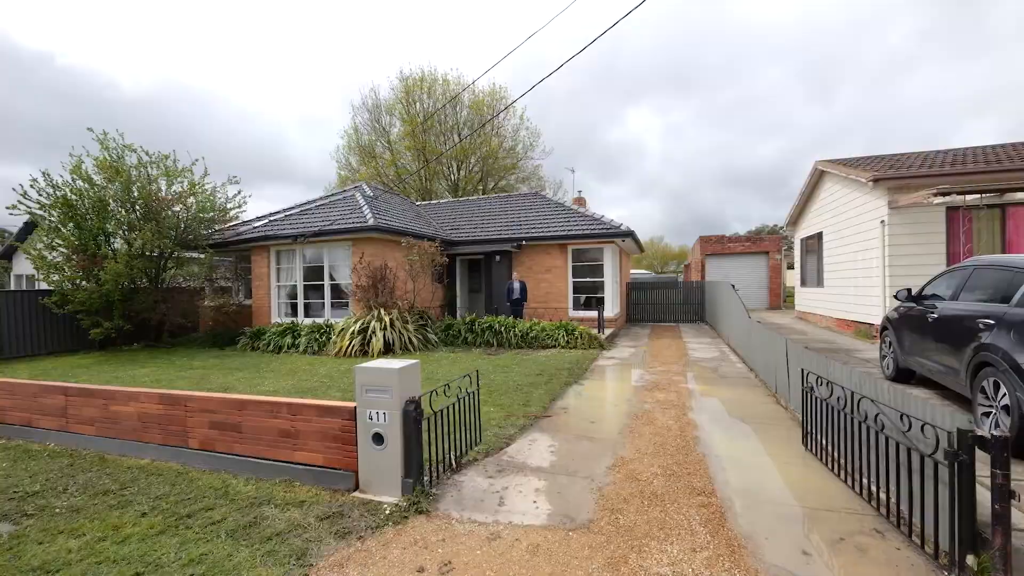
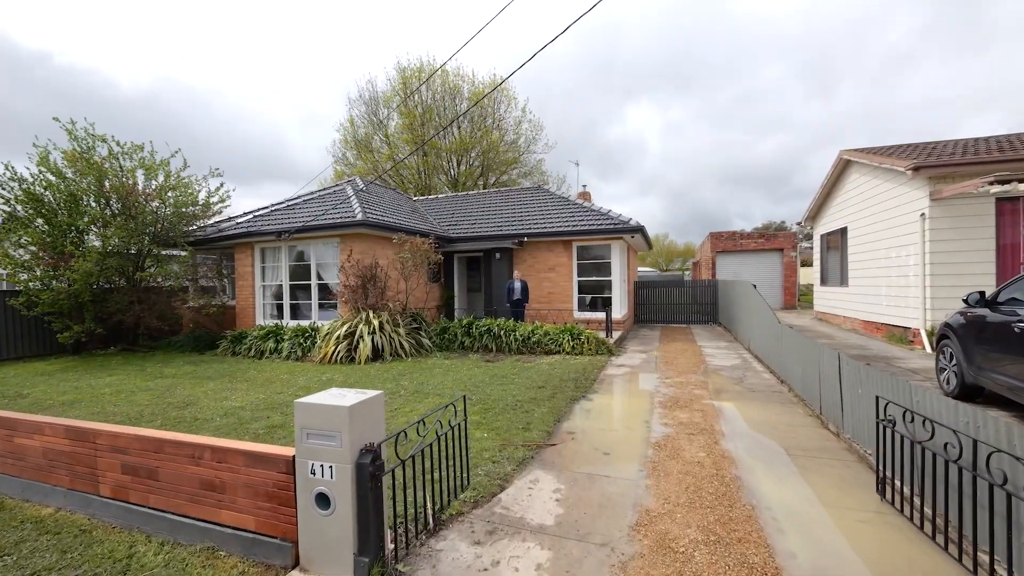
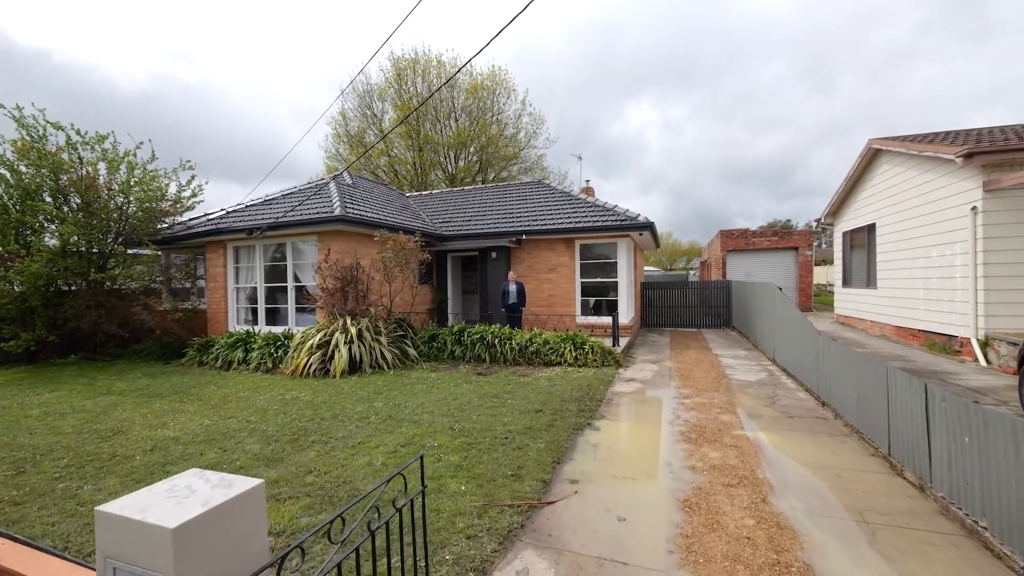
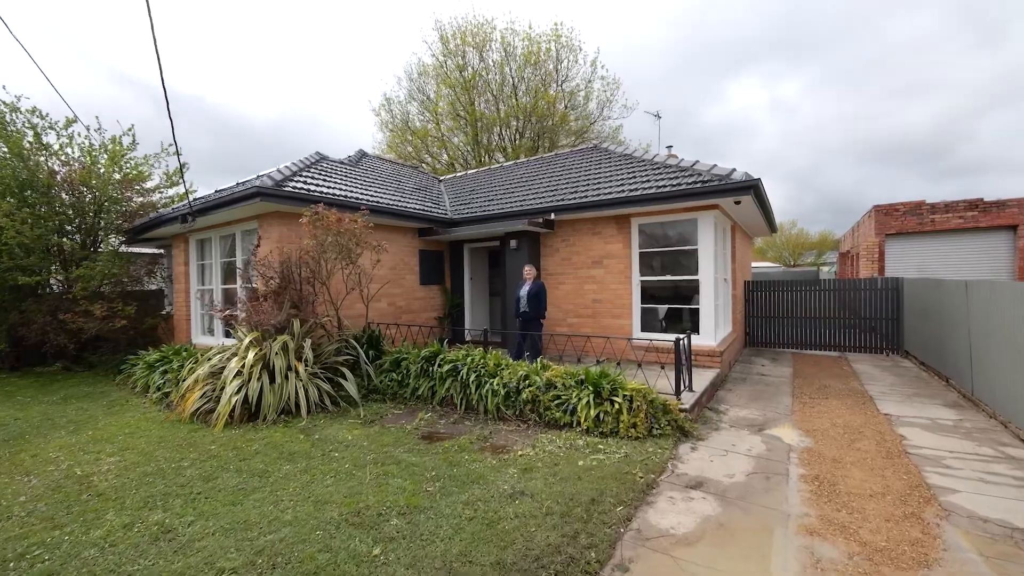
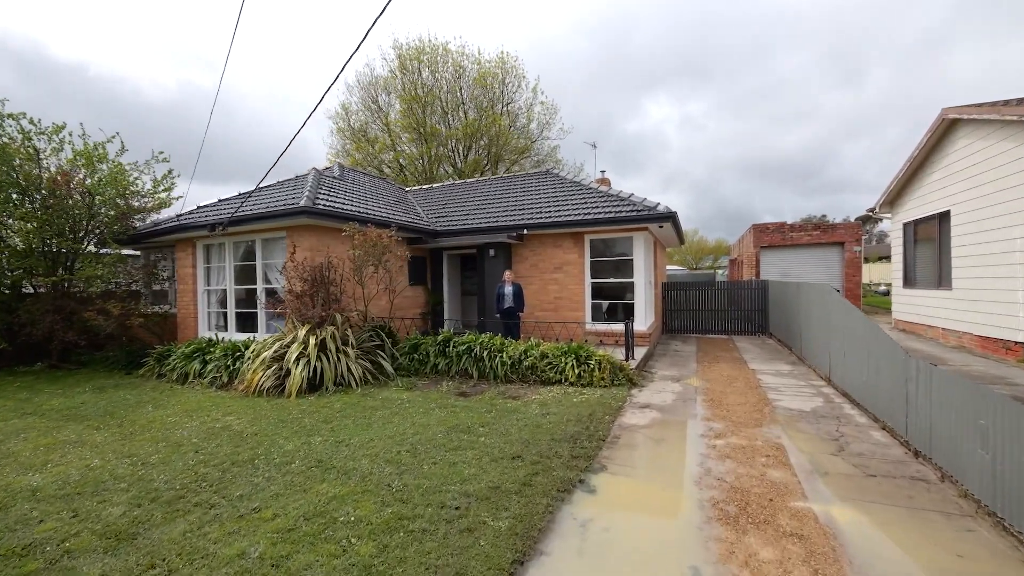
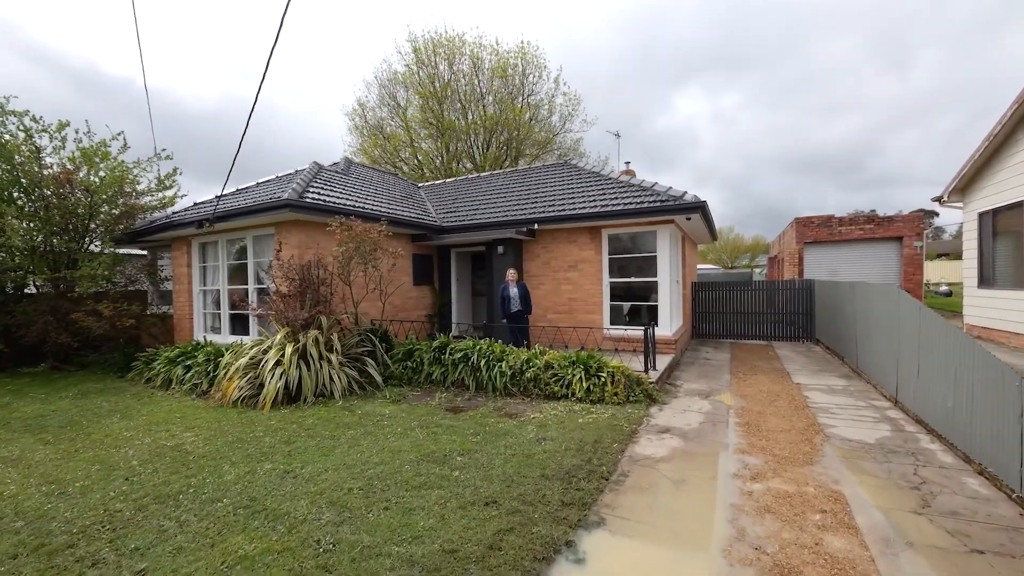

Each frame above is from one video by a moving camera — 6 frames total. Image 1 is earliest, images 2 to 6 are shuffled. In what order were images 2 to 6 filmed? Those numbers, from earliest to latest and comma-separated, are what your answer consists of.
2, 3, 5, 6, 4
